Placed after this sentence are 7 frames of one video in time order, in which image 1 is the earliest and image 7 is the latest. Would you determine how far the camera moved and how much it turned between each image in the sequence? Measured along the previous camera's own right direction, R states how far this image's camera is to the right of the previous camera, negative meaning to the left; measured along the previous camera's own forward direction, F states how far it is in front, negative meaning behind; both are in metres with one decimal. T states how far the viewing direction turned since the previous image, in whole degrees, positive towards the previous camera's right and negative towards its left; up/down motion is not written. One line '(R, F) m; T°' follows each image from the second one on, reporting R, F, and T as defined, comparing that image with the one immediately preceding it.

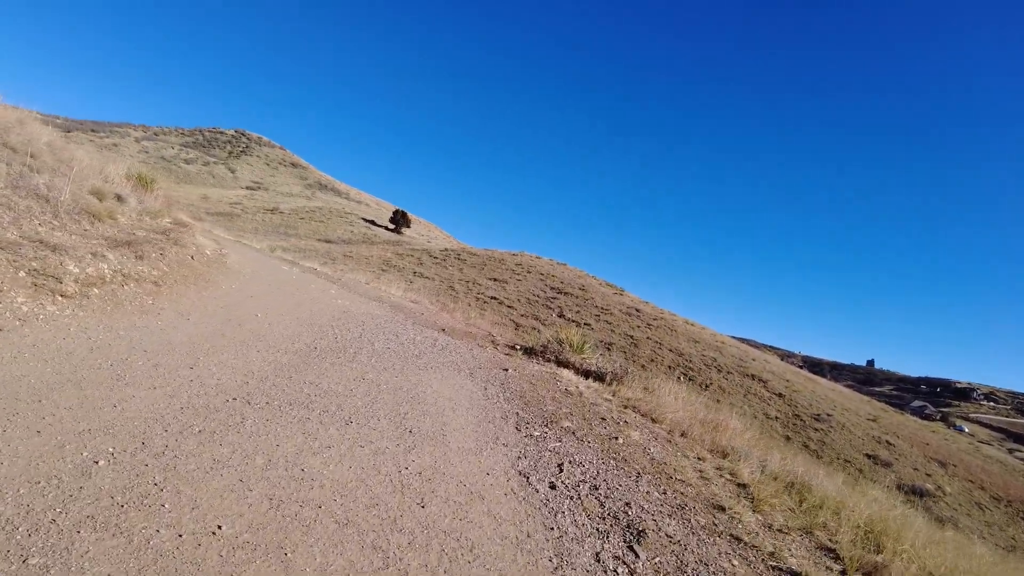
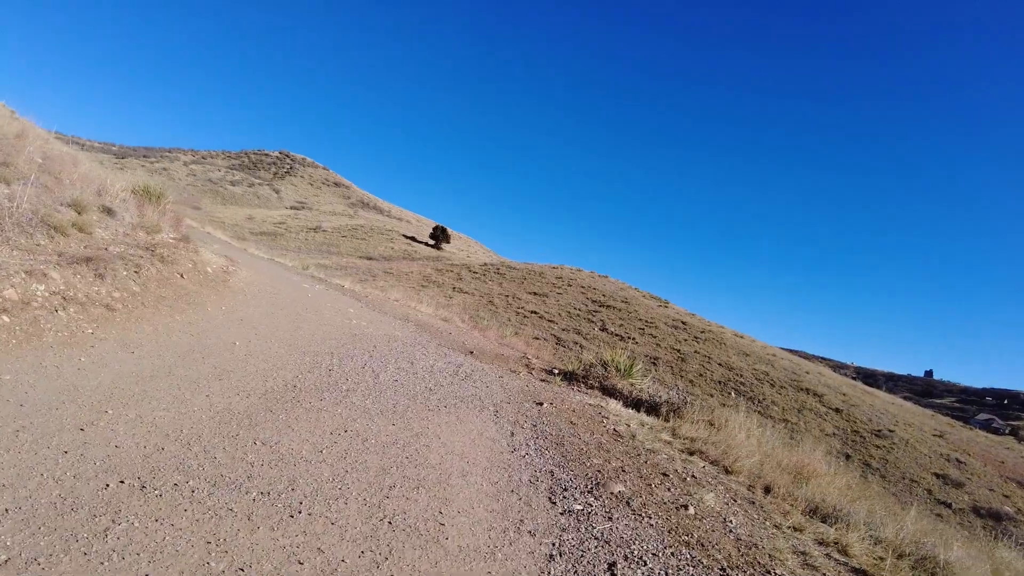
(+0.1, +1.5) m; -5°
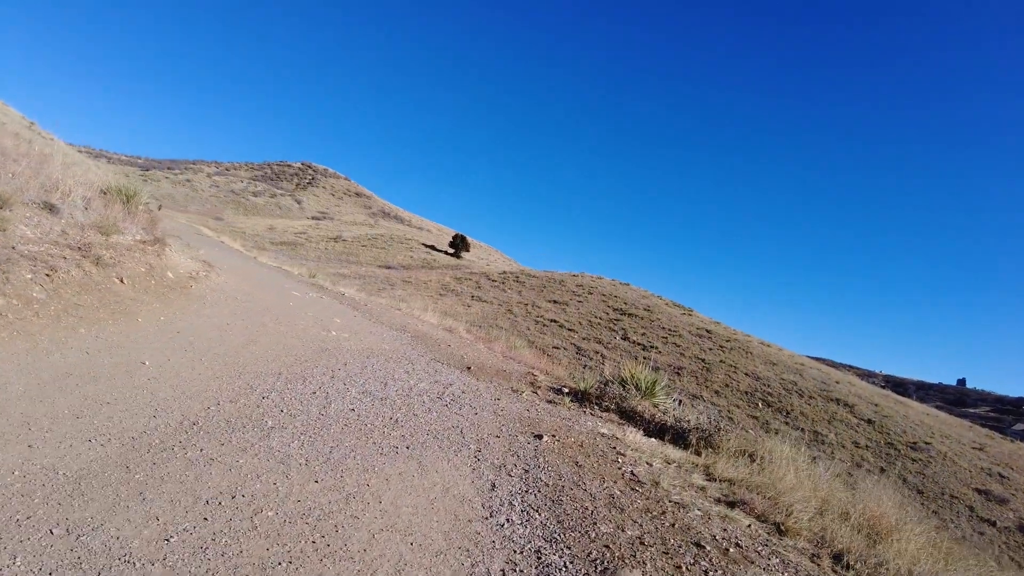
(+0.4, +1.4) m; -3°
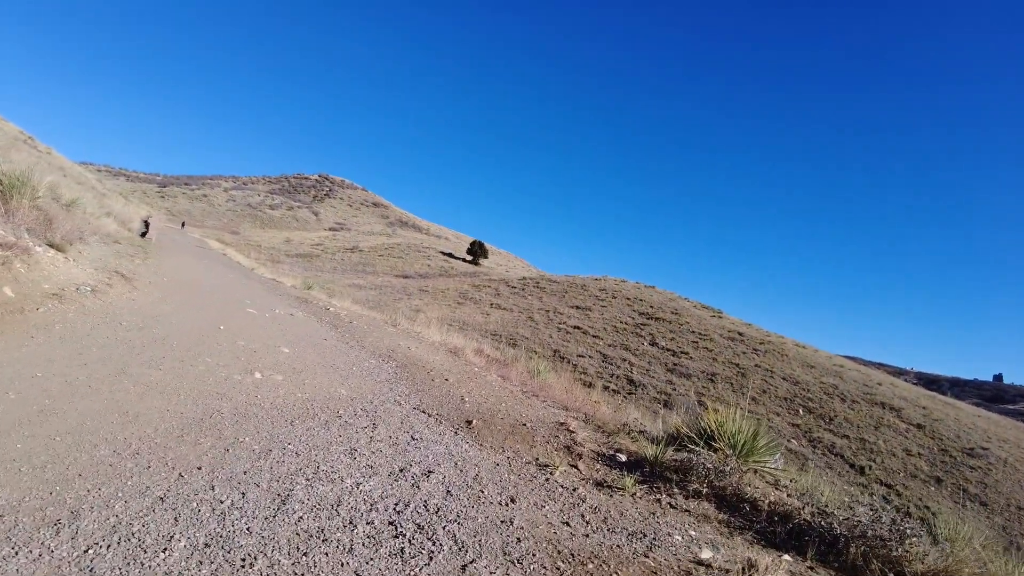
(0.0, +3.3) m; -2°
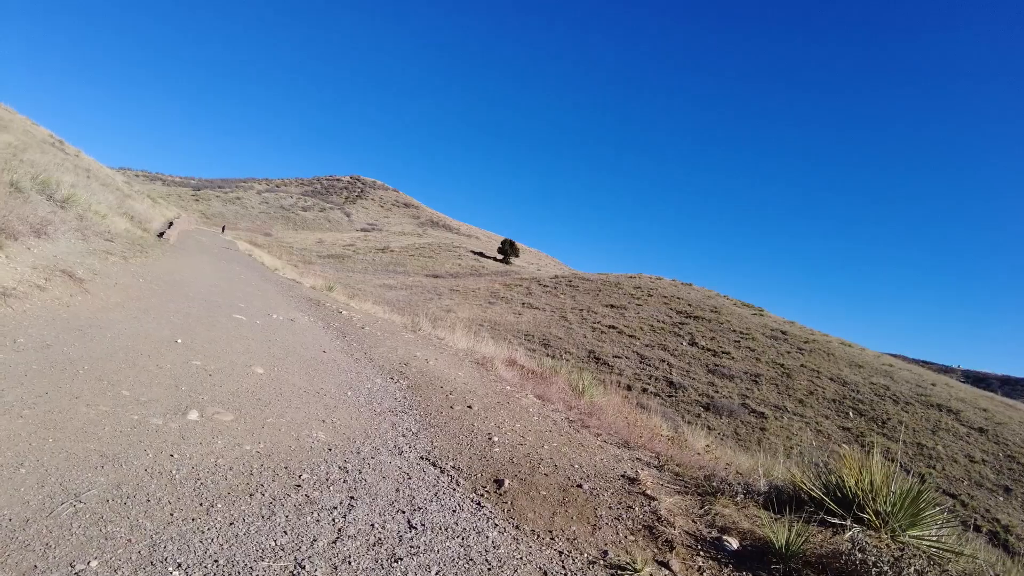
(-0.2, +2.0) m; -4°
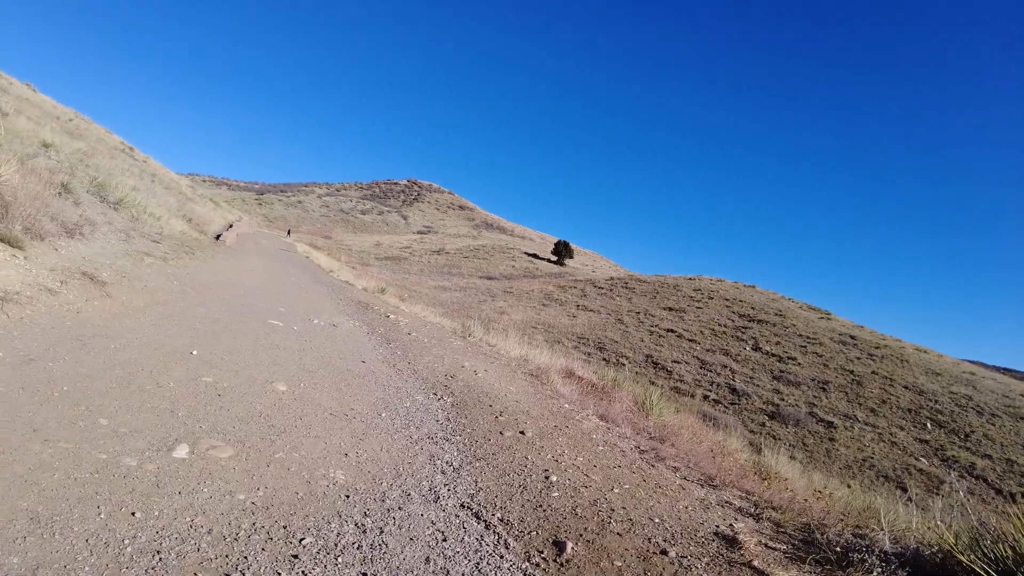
(-0.1, +1.0) m; -6°
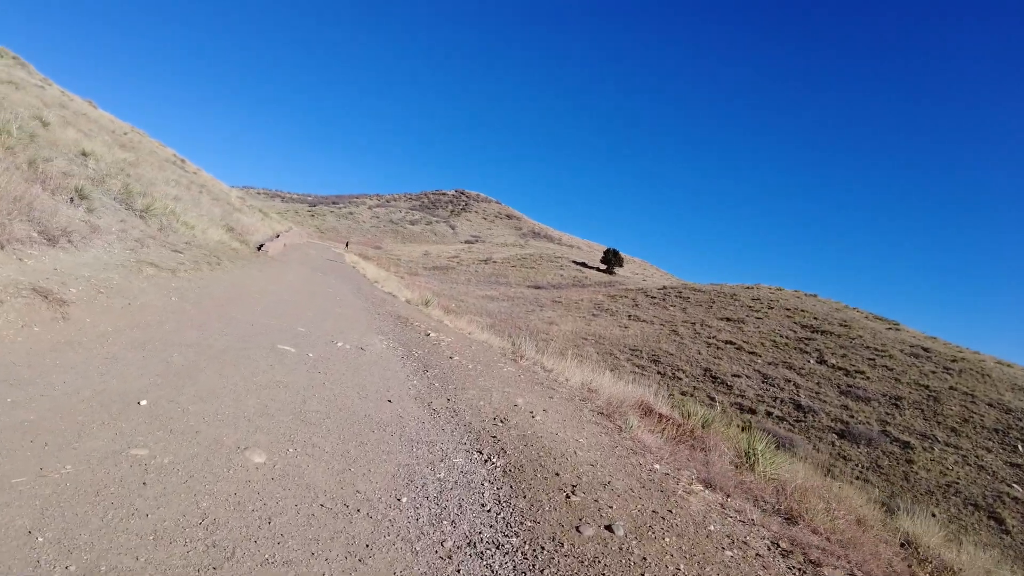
(-0.3, +1.8) m; -6°
